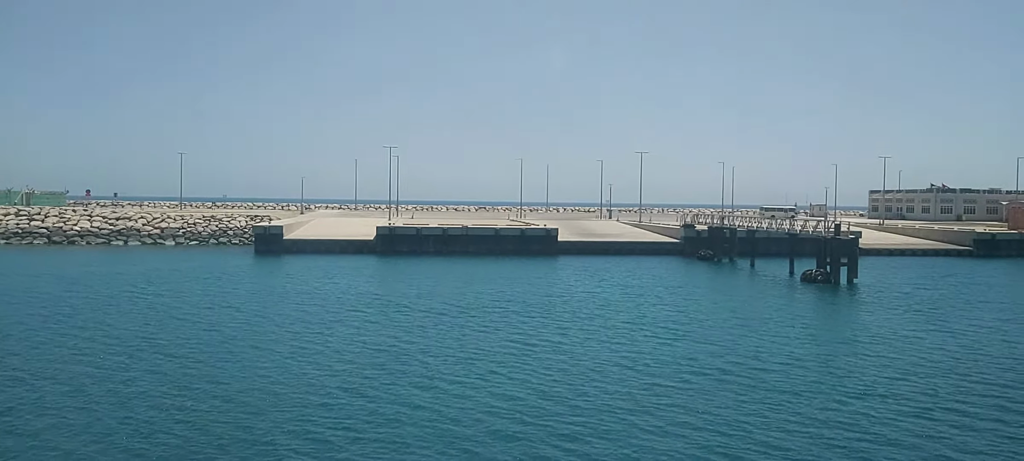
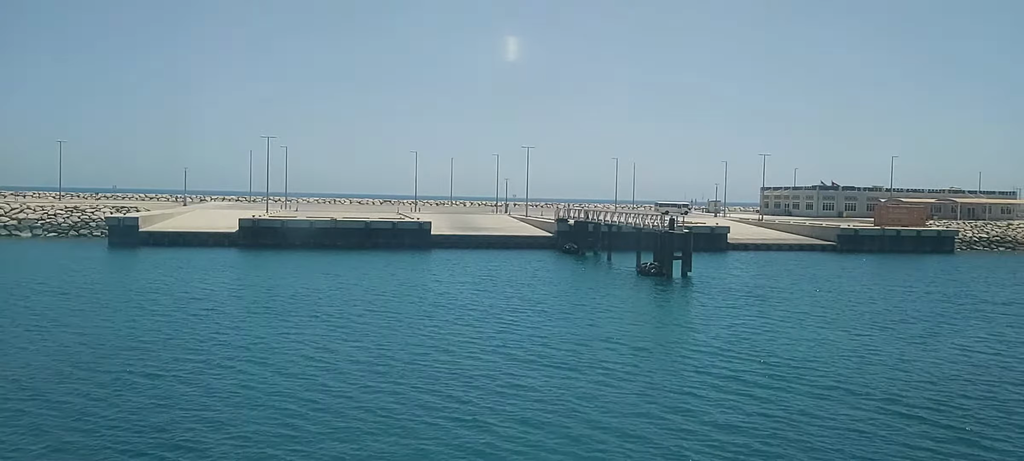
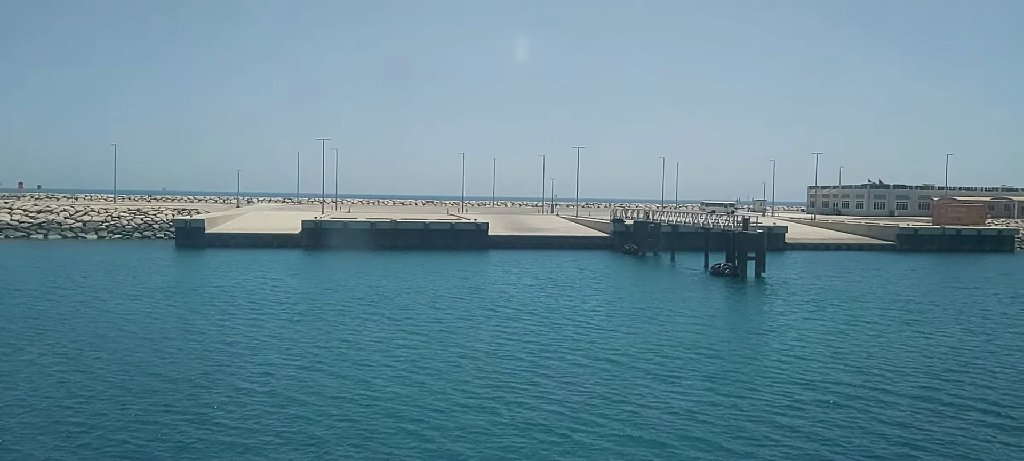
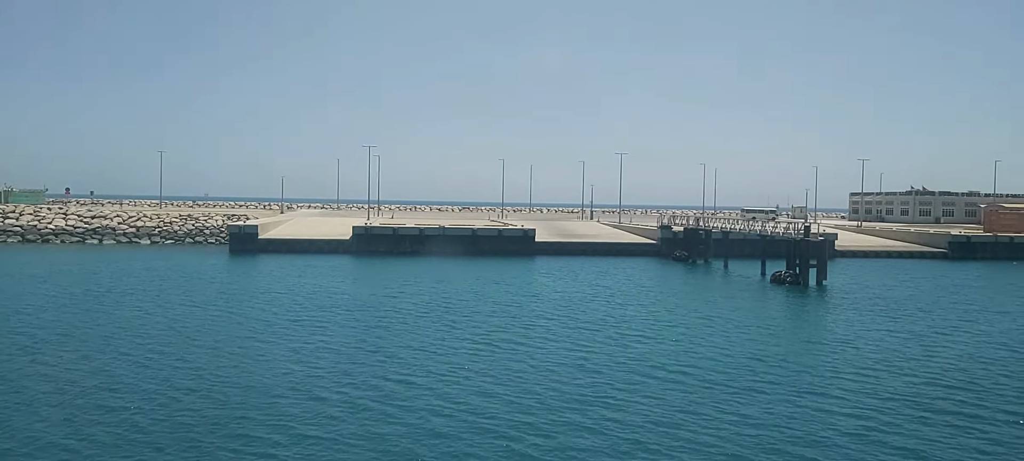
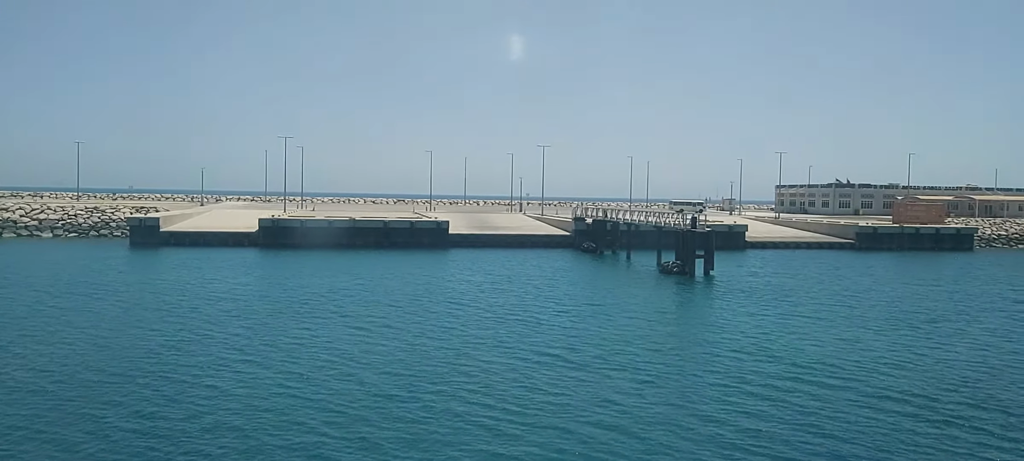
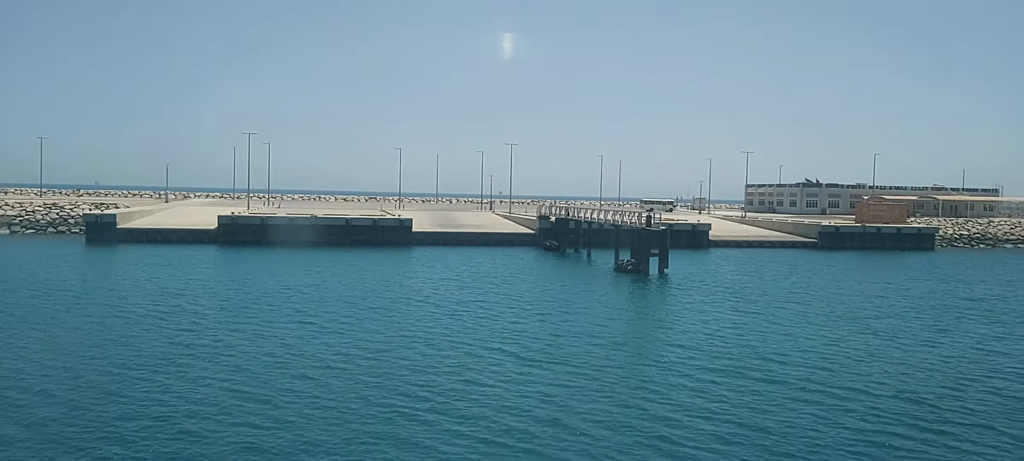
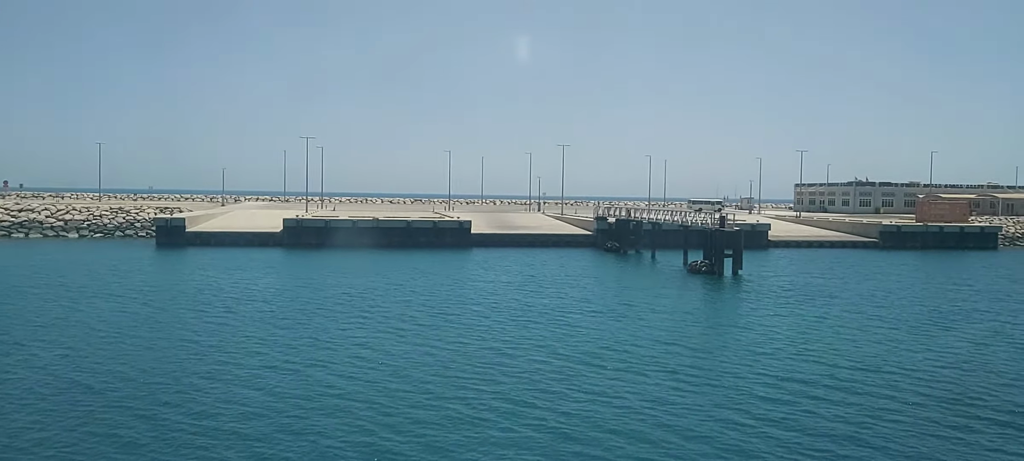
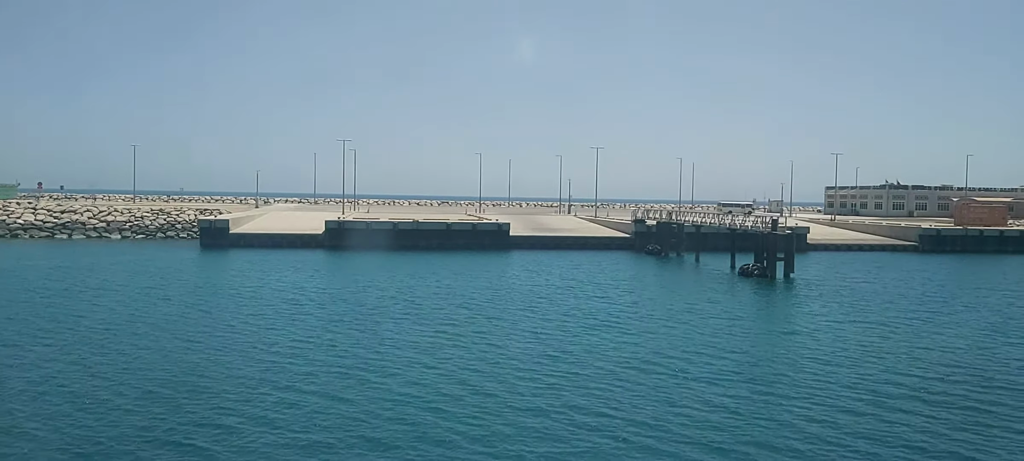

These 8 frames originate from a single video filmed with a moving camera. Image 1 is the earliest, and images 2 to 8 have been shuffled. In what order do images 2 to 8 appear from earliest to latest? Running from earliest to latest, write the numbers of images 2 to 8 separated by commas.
4, 8, 3, 7, 5, 2, 6
